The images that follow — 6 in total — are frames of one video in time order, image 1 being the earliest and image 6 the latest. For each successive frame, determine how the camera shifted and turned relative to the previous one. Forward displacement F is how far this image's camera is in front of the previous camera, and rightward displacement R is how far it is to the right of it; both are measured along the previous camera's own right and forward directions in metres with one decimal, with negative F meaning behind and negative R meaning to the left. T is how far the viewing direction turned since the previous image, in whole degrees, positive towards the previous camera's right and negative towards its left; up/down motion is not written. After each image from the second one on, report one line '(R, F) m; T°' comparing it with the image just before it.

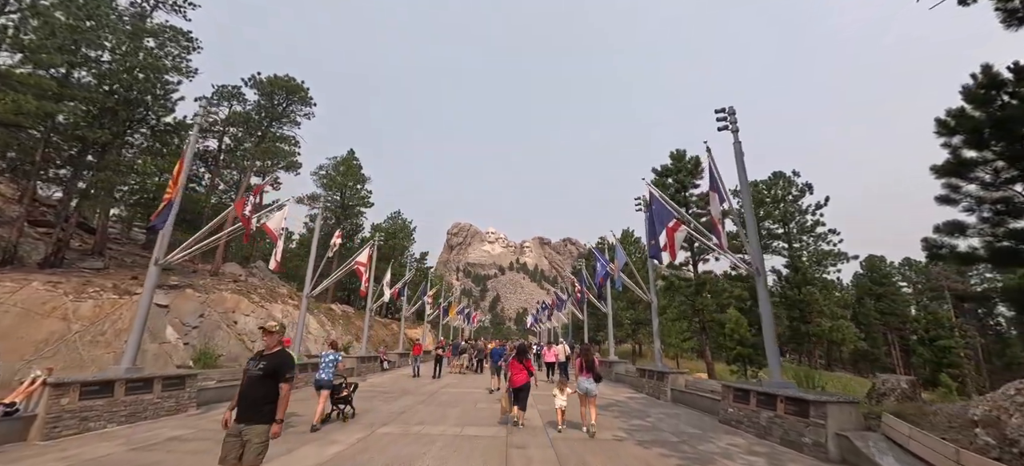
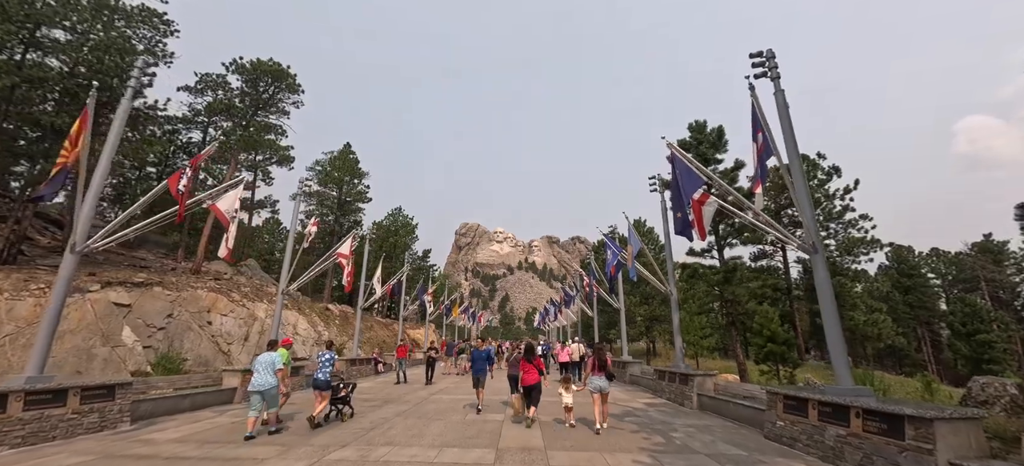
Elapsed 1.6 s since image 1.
(+0.4, +2.2) m; -1°
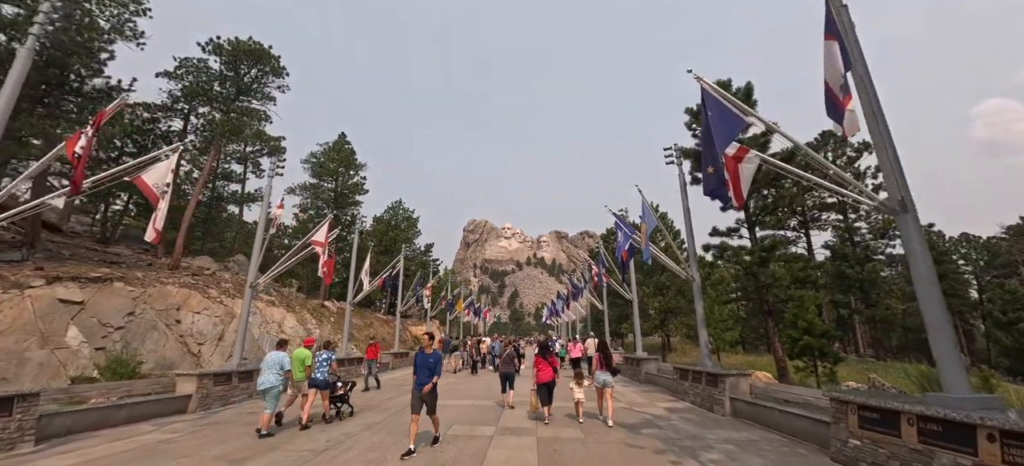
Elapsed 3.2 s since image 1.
(+0.5, +2.2) m; -1°
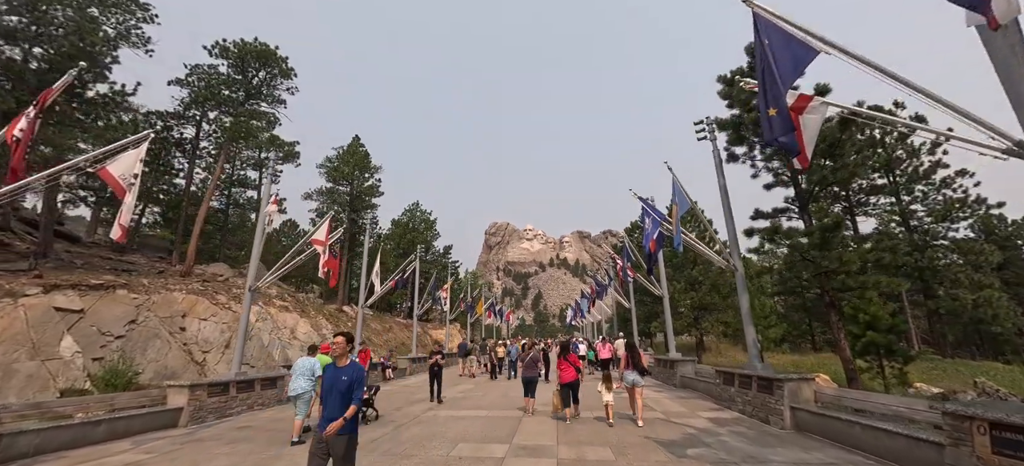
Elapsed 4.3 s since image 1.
(+0.3, +1.5) m; -3°
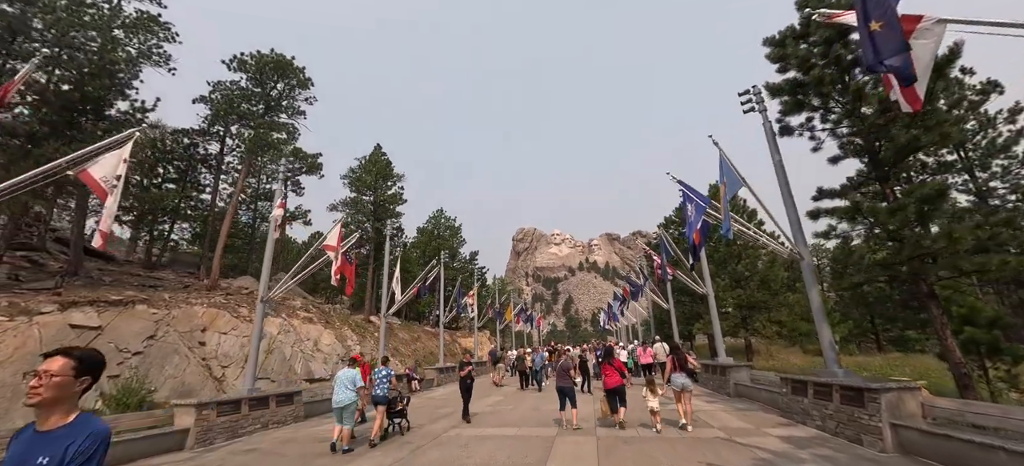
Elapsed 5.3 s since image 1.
(+0.1, +1.3) m; -4°
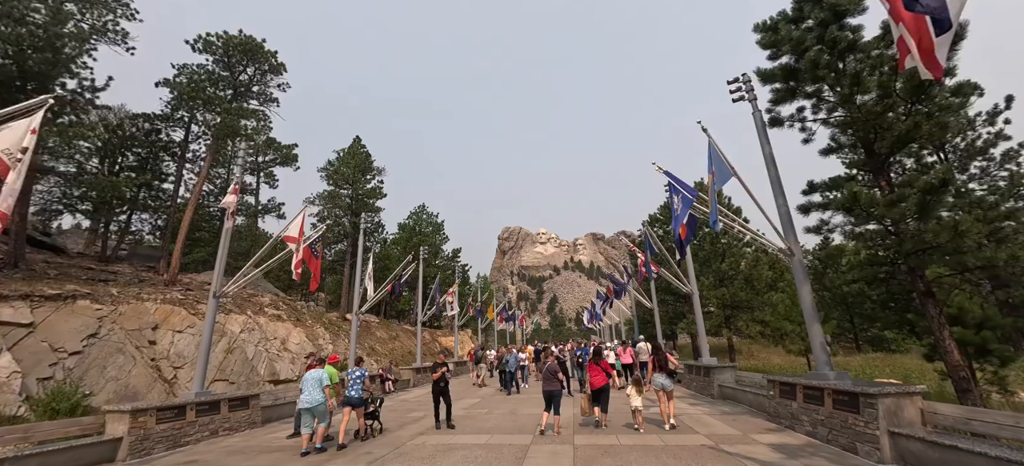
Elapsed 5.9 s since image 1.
(+0.3, +0.8) m; +2°
